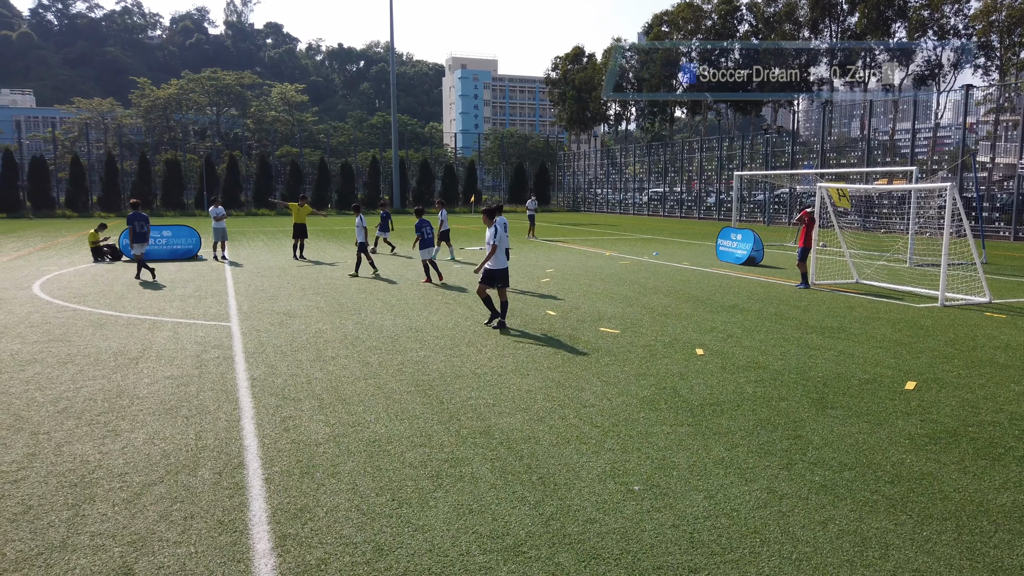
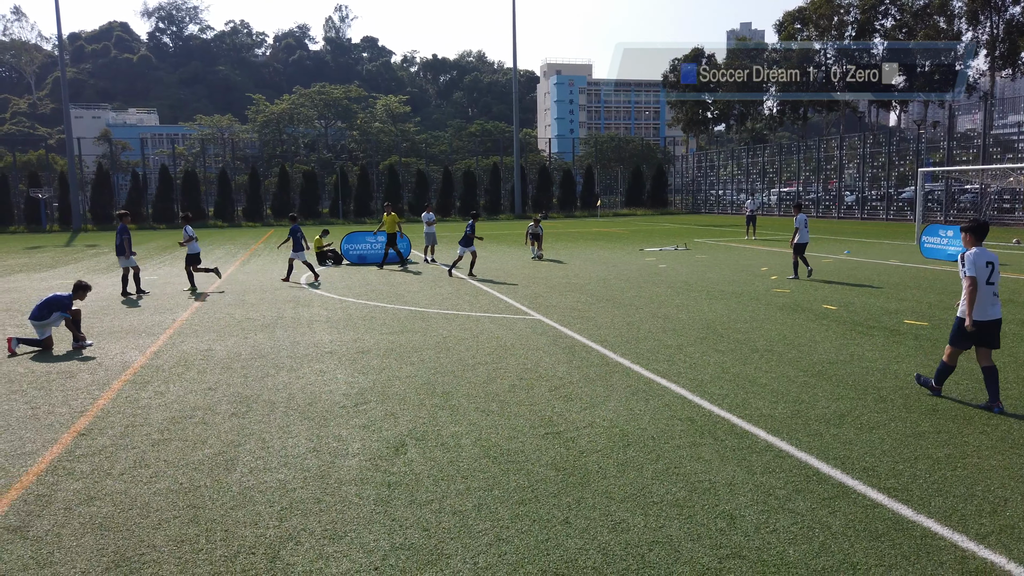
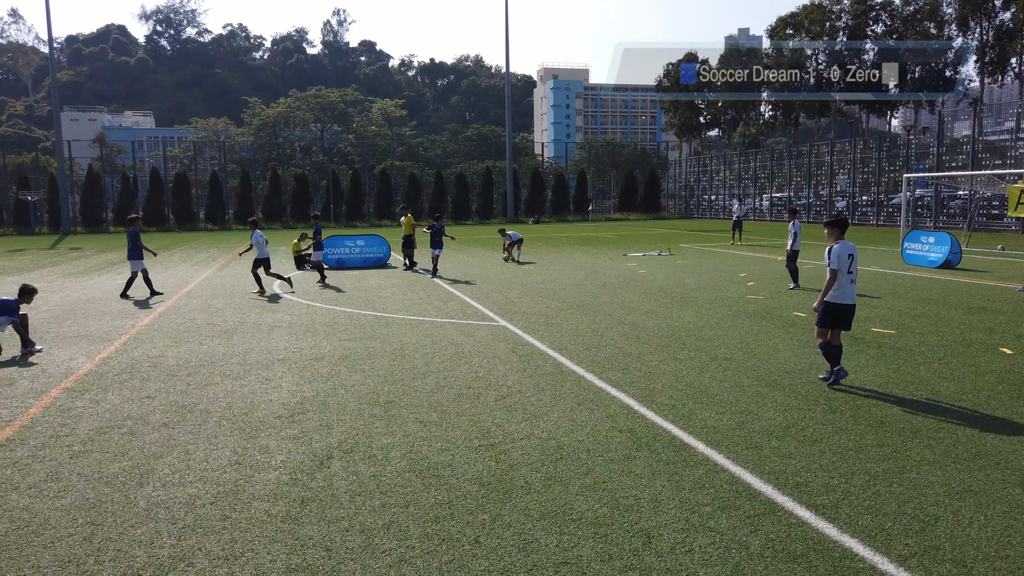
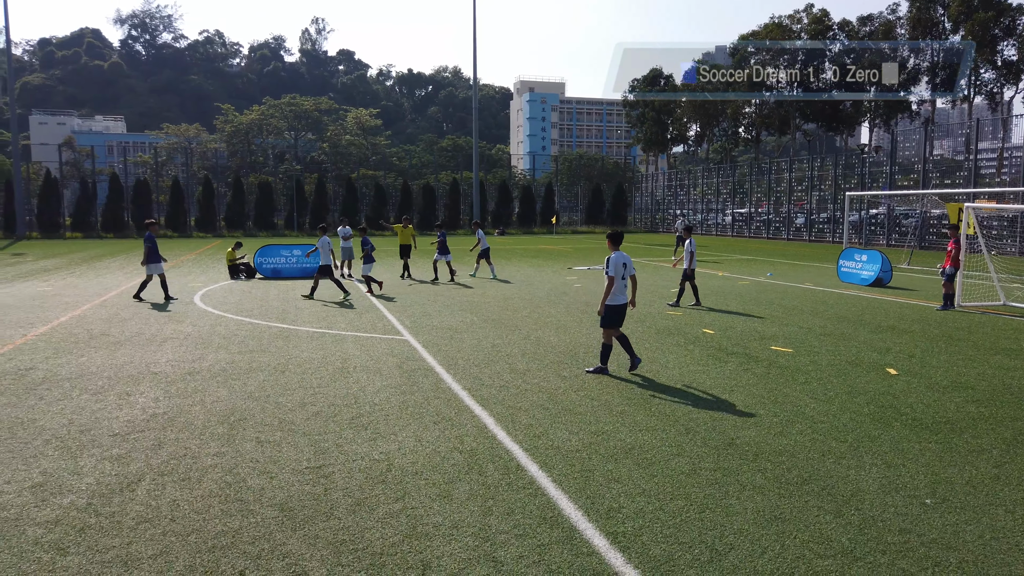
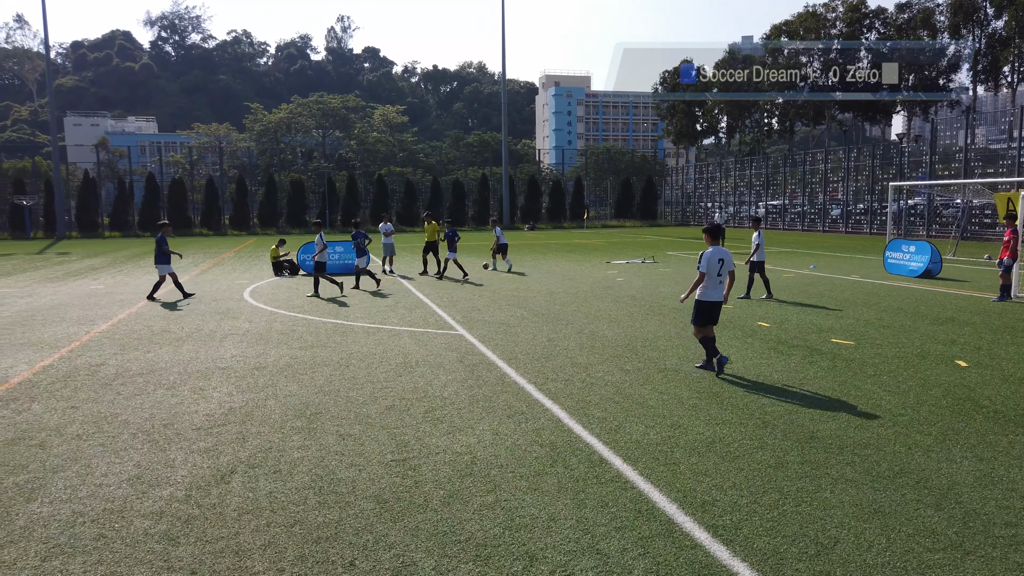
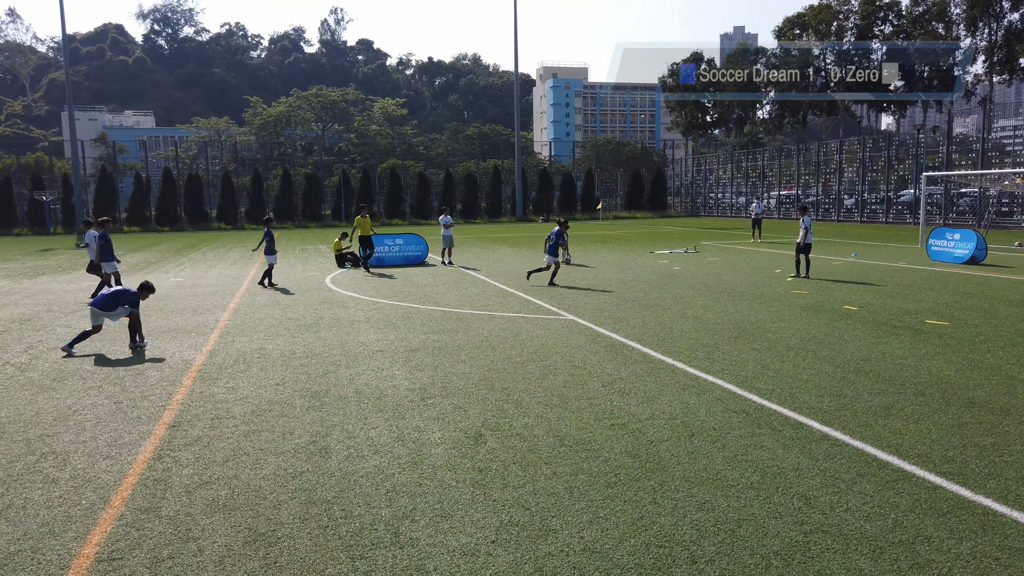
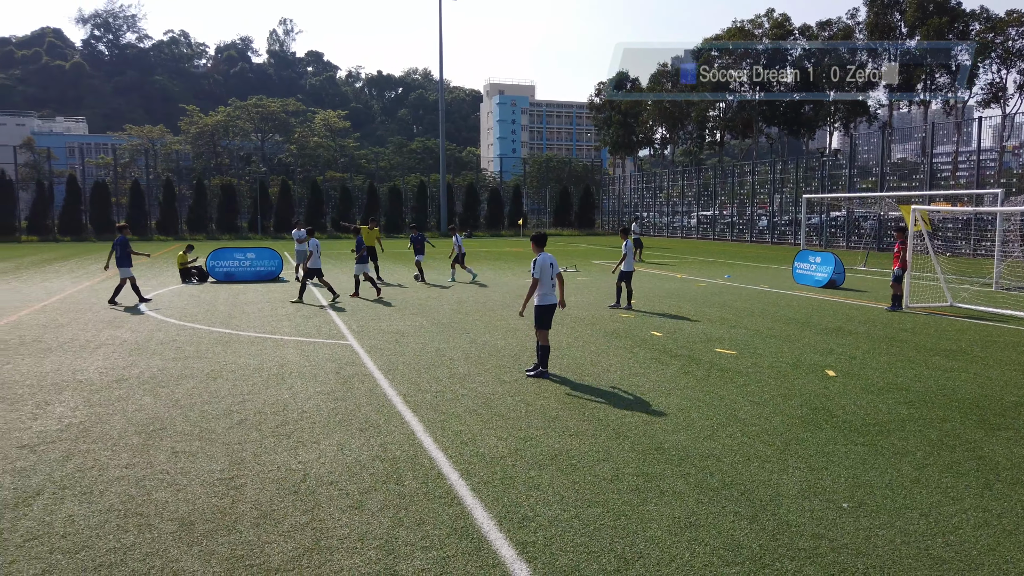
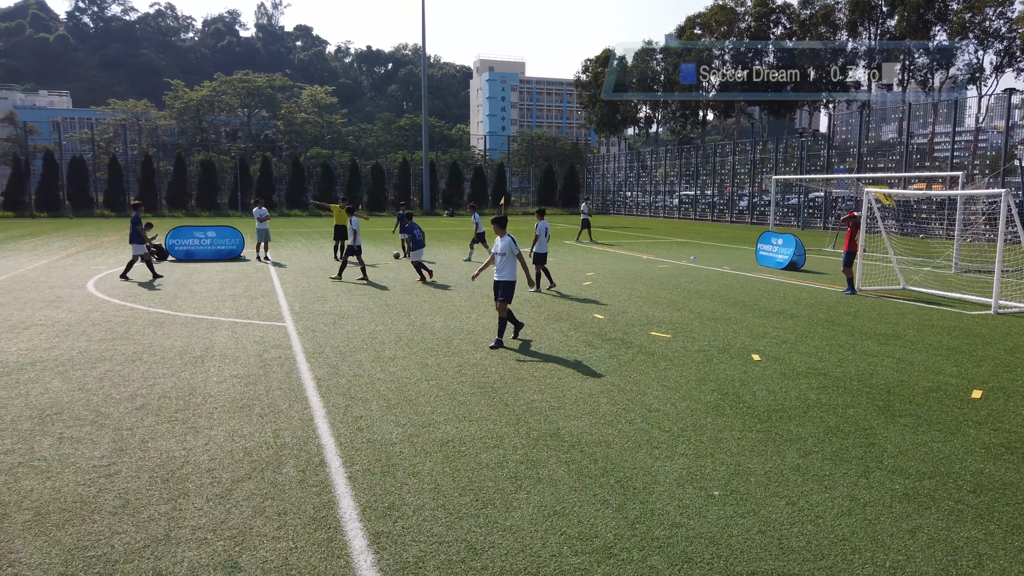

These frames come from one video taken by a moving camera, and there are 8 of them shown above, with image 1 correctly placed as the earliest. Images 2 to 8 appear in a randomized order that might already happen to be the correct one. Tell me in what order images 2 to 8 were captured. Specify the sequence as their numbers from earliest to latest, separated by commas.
8, 7, 4, 5, 3, 2, 6
